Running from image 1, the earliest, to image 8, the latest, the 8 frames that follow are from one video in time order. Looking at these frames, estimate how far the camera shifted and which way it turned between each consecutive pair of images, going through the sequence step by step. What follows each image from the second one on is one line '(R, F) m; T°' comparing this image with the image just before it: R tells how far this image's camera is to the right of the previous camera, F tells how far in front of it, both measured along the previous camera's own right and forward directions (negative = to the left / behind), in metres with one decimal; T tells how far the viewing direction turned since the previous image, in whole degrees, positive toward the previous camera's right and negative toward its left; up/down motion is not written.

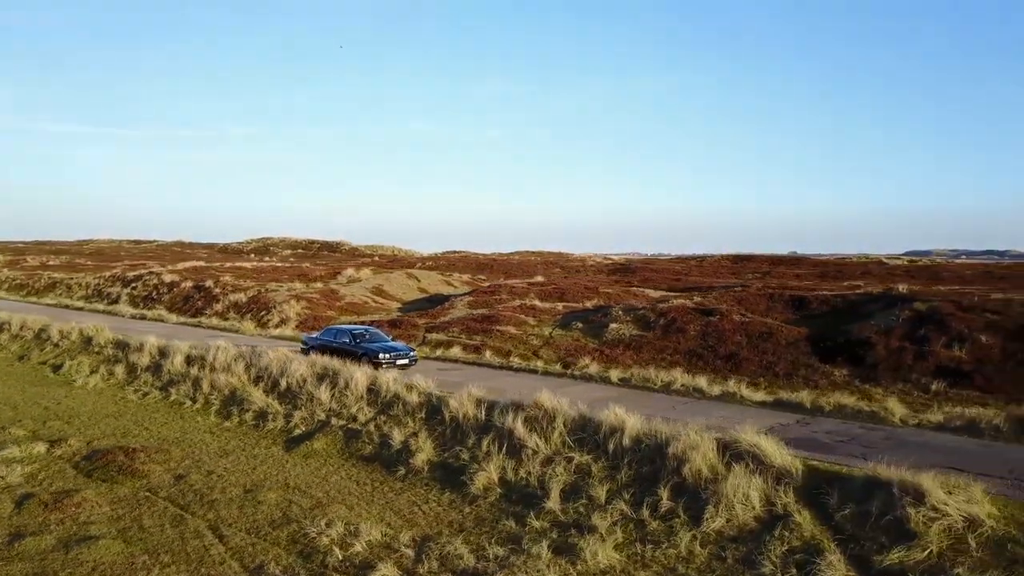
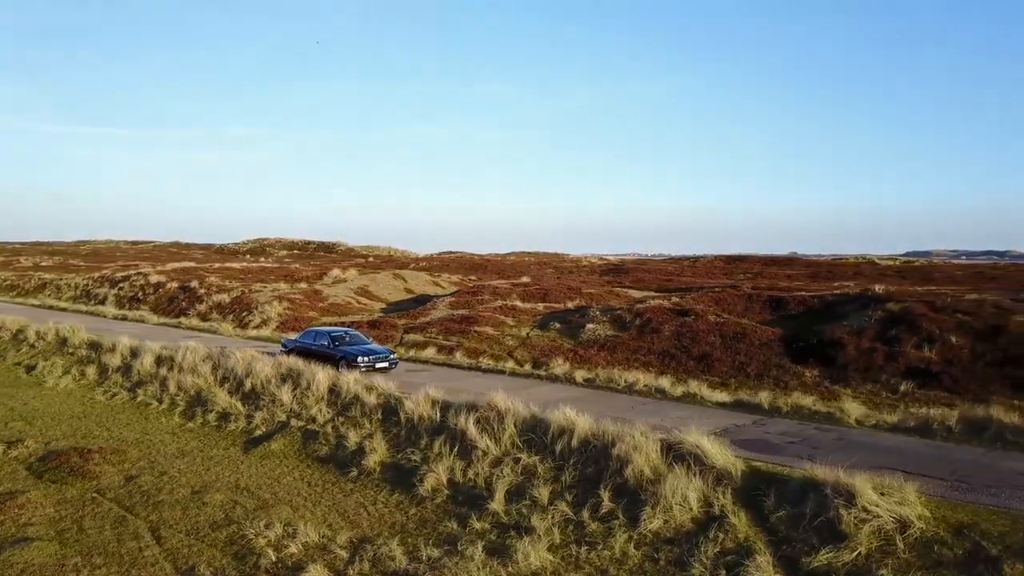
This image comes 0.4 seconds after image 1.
(+0.8, 0.0) m; 0°
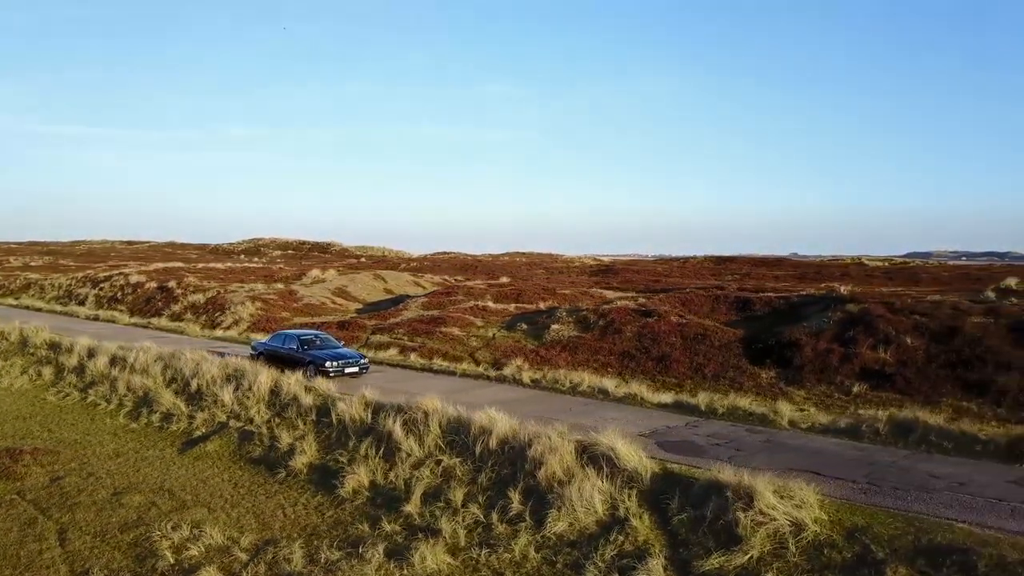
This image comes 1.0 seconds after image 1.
(+1.2, +0.1) m; 0°
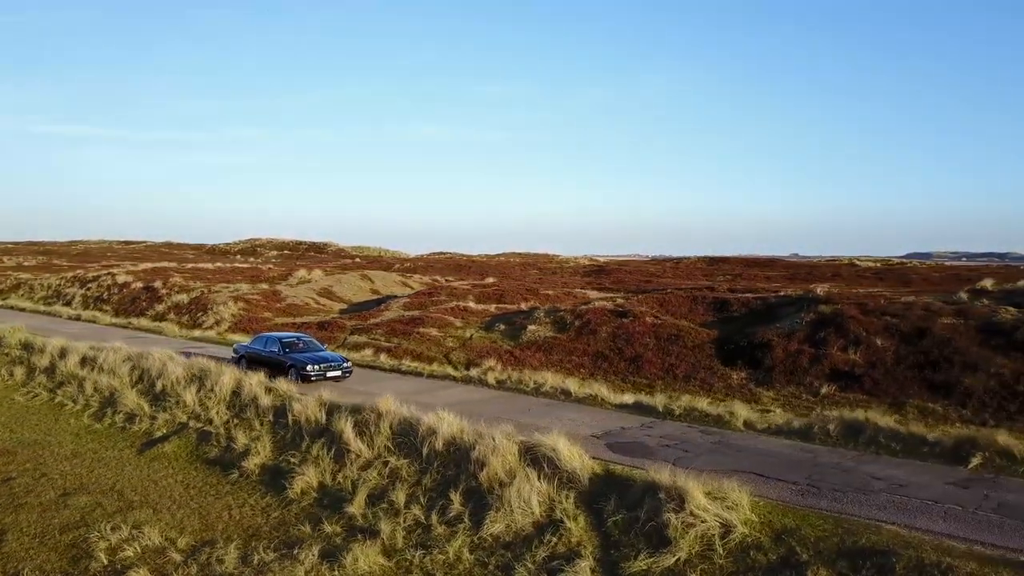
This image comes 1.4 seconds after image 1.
(+0.8, 0.0) m; 0°
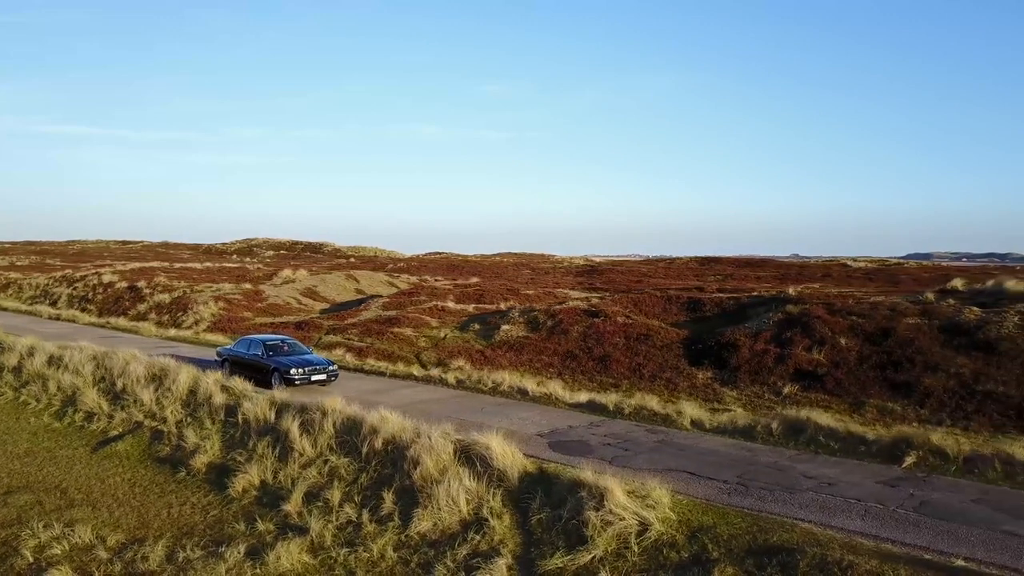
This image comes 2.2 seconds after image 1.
(+0.9, 0.0) m; 0°
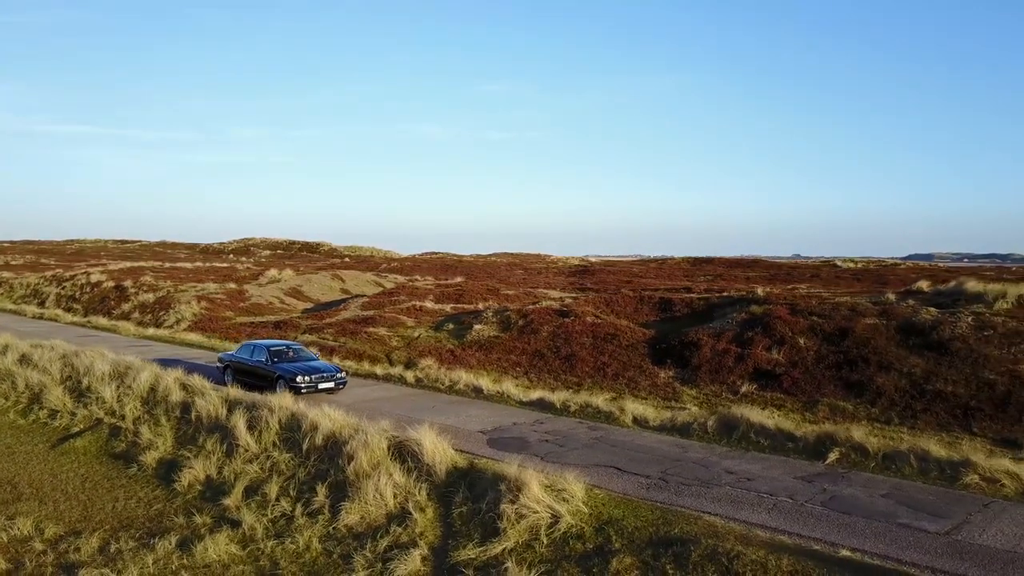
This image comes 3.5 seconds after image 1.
(+1.0, -0.3) m; 0°
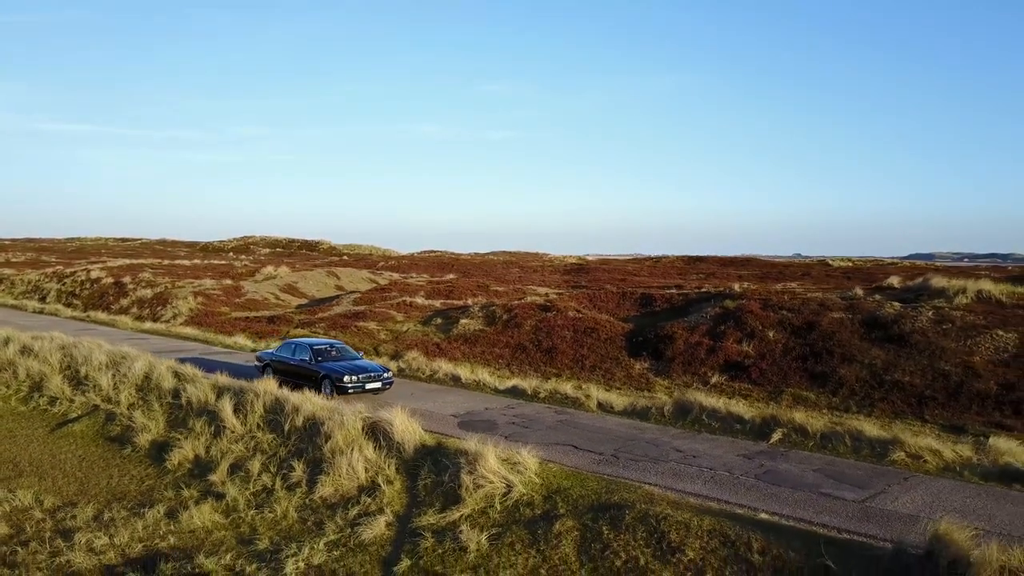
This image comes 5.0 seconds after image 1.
(+0.6, -0.8) m; 0°
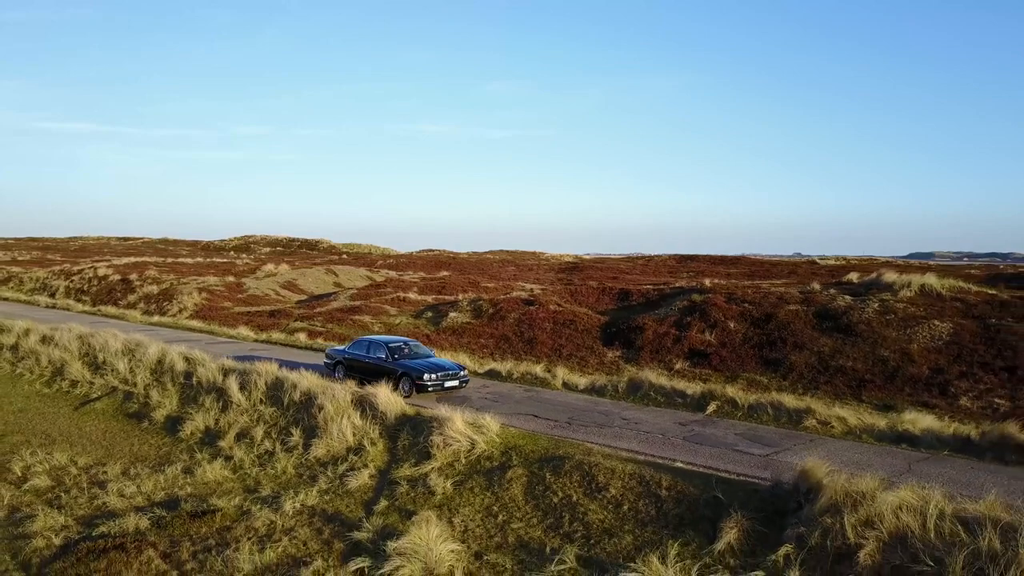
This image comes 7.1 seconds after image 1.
(+0.6, -1.7) m; 0°
